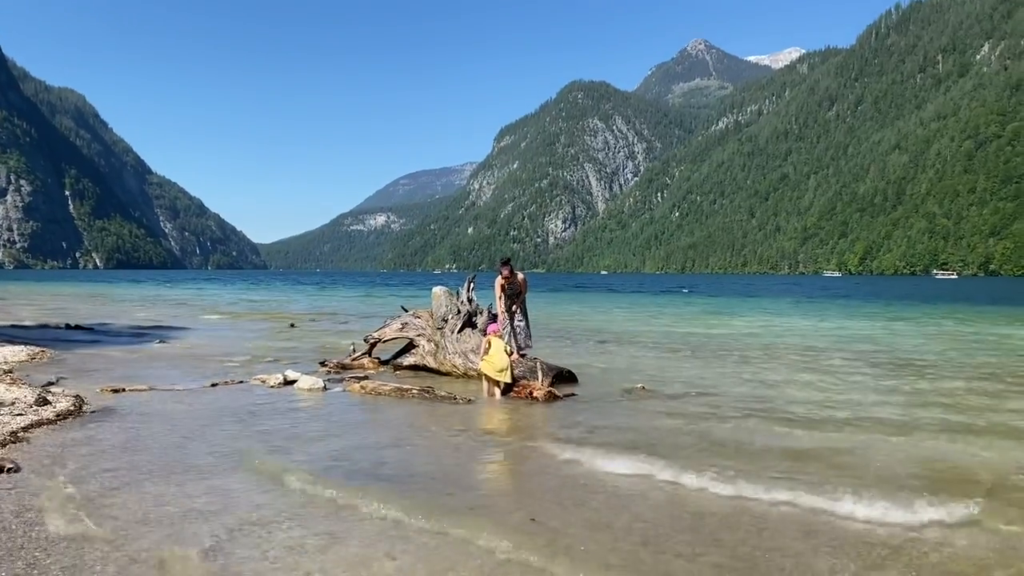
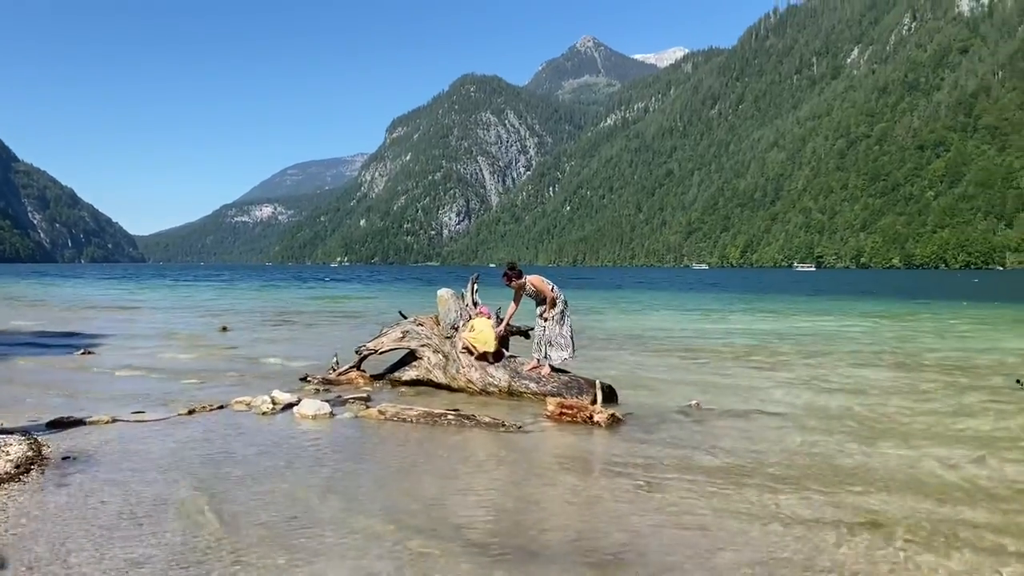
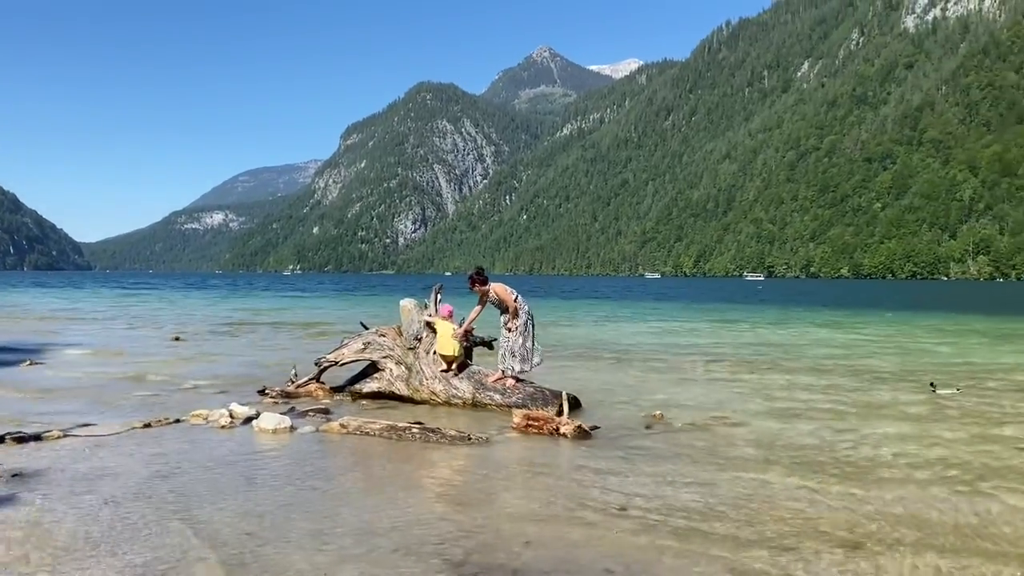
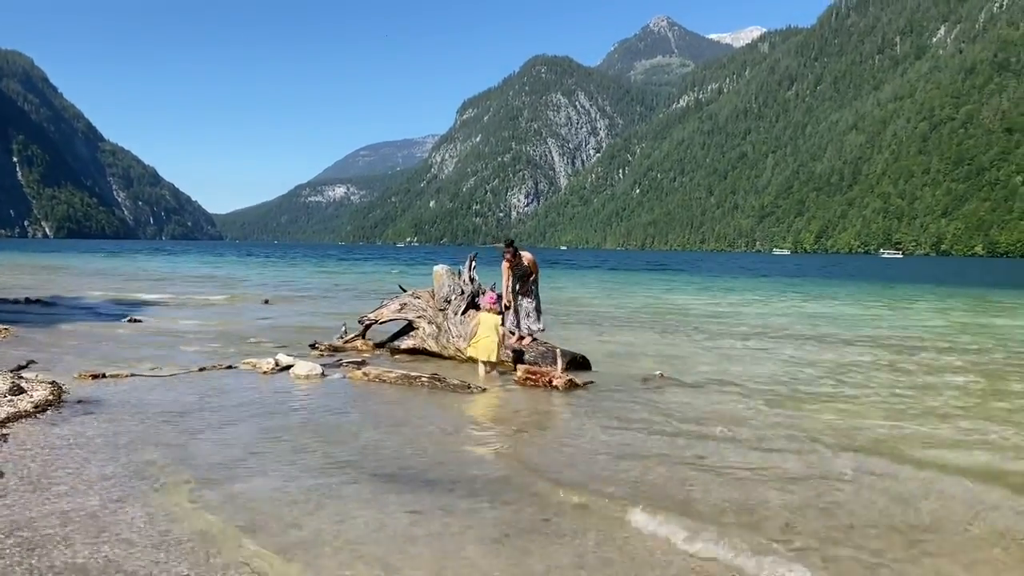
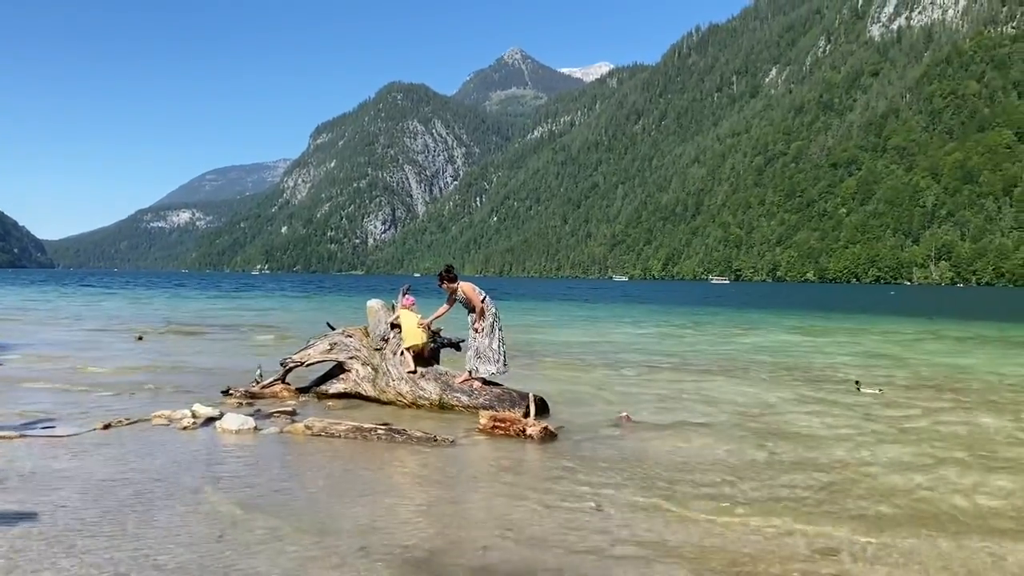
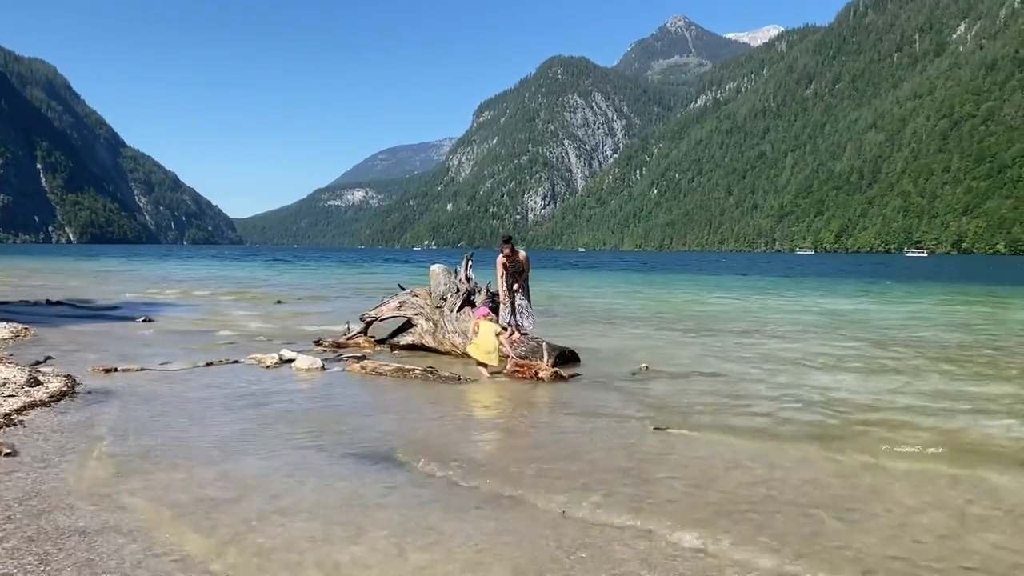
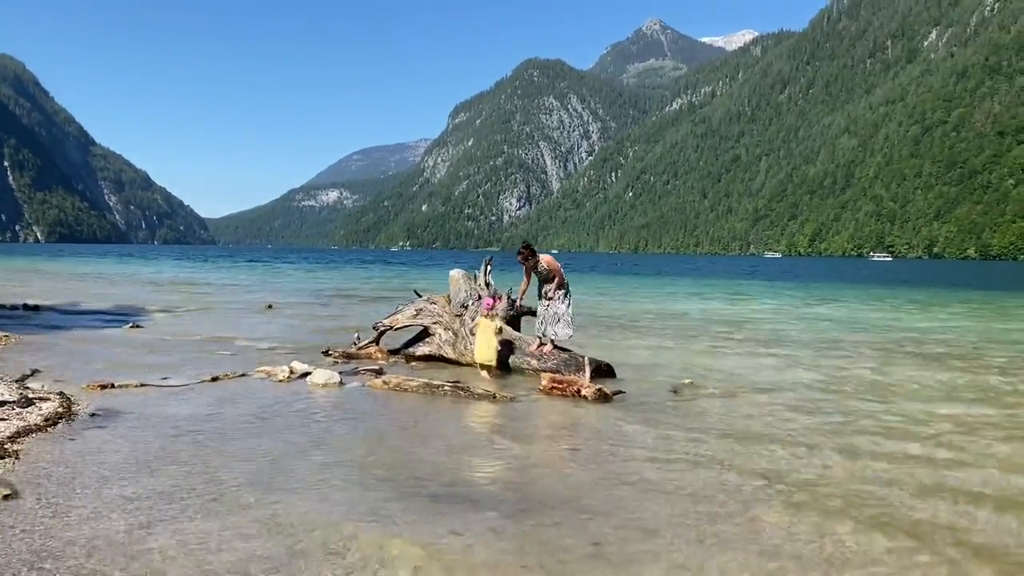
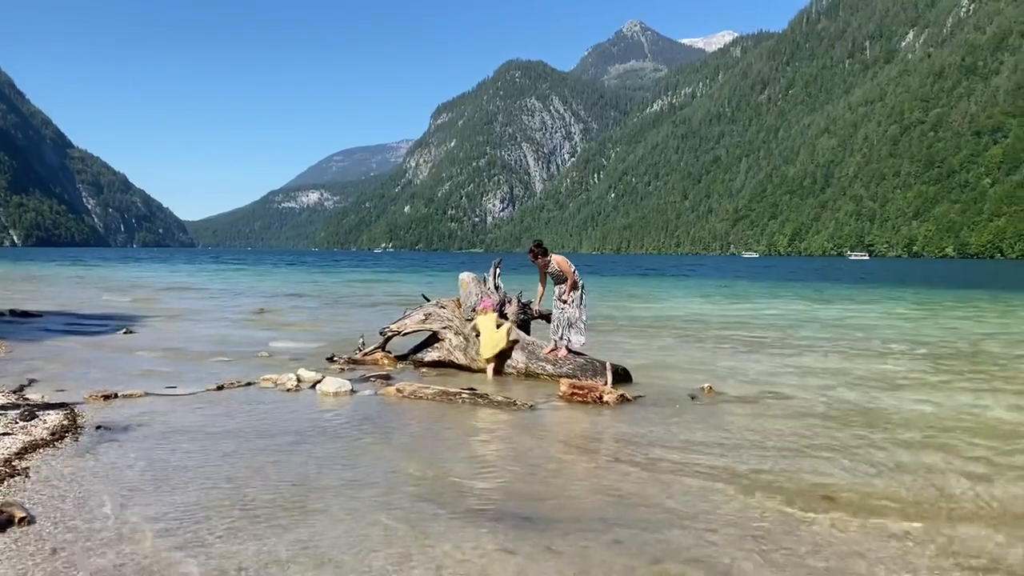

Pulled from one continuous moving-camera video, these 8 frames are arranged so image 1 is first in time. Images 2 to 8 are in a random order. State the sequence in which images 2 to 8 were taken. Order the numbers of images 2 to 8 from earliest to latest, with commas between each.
6, 4, 7, 8, 2, 3, 5
